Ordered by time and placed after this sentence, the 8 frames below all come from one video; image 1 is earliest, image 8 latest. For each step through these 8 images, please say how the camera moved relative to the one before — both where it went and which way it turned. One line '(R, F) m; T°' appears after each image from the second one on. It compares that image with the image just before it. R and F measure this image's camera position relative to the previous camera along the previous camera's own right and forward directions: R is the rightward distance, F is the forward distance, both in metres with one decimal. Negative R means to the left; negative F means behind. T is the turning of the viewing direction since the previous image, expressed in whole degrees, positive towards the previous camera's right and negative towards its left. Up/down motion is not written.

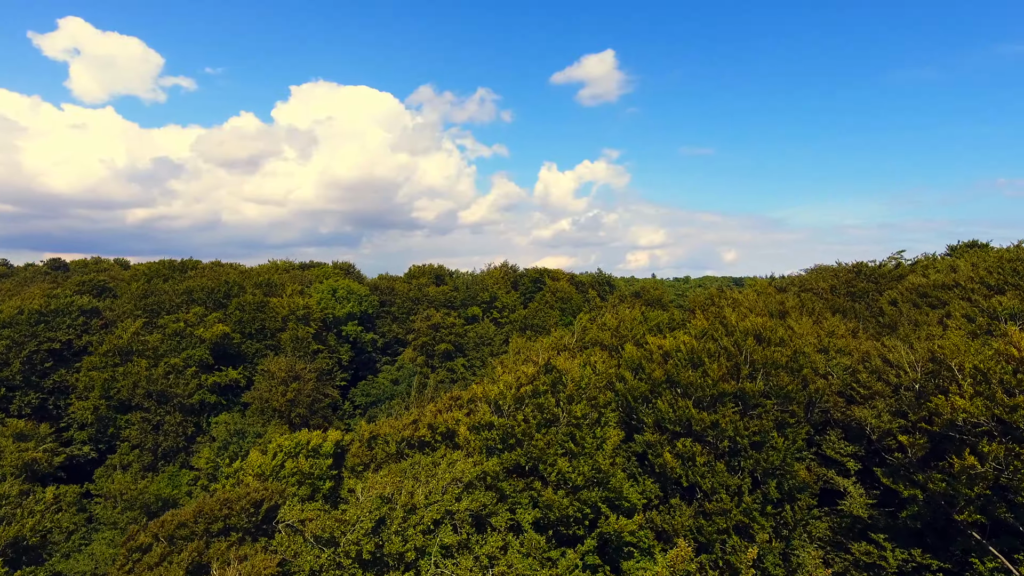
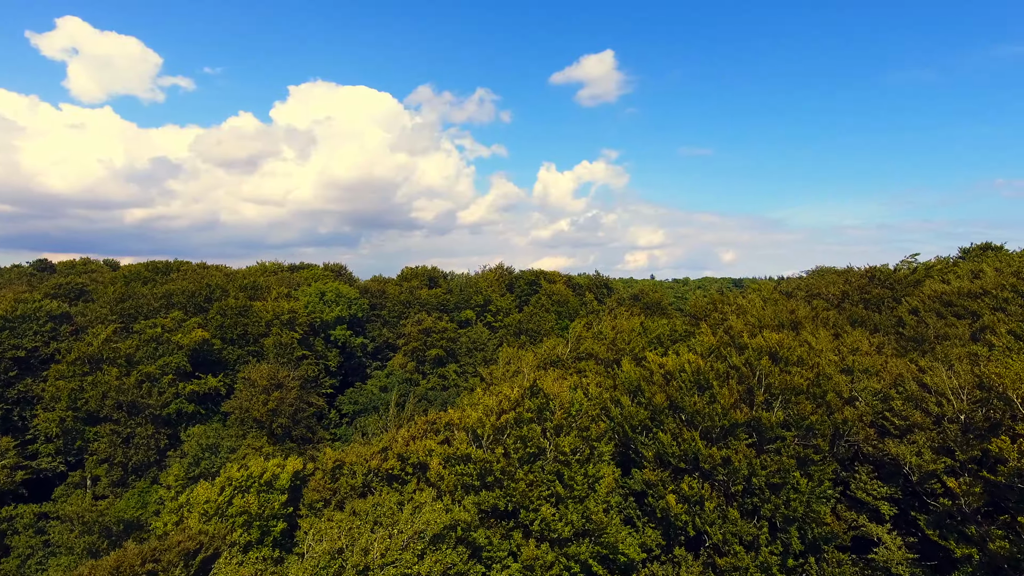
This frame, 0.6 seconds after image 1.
(+0.6, +2.1) m; 0°
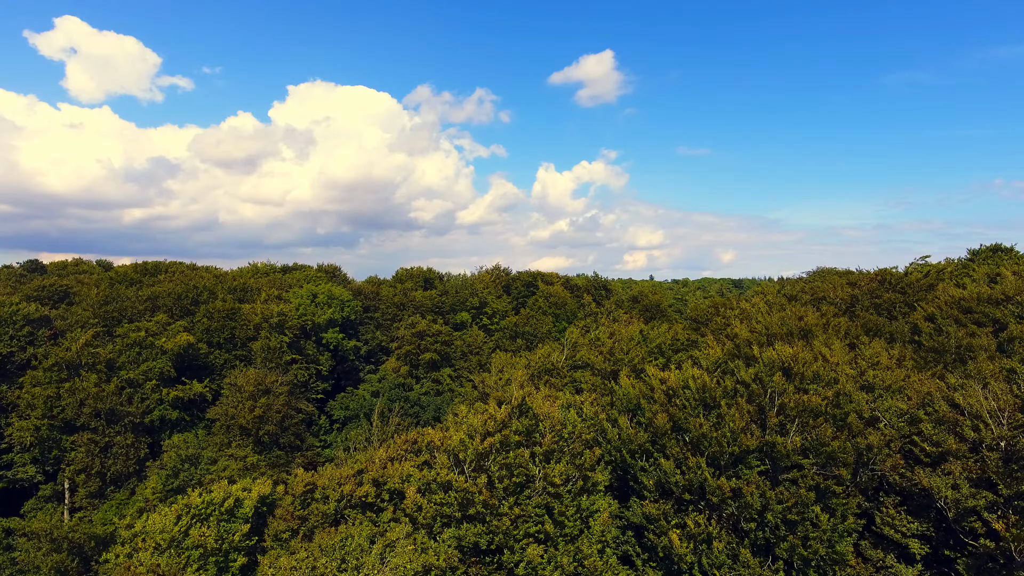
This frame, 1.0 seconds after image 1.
(+0.4, +1.4) m; 0°
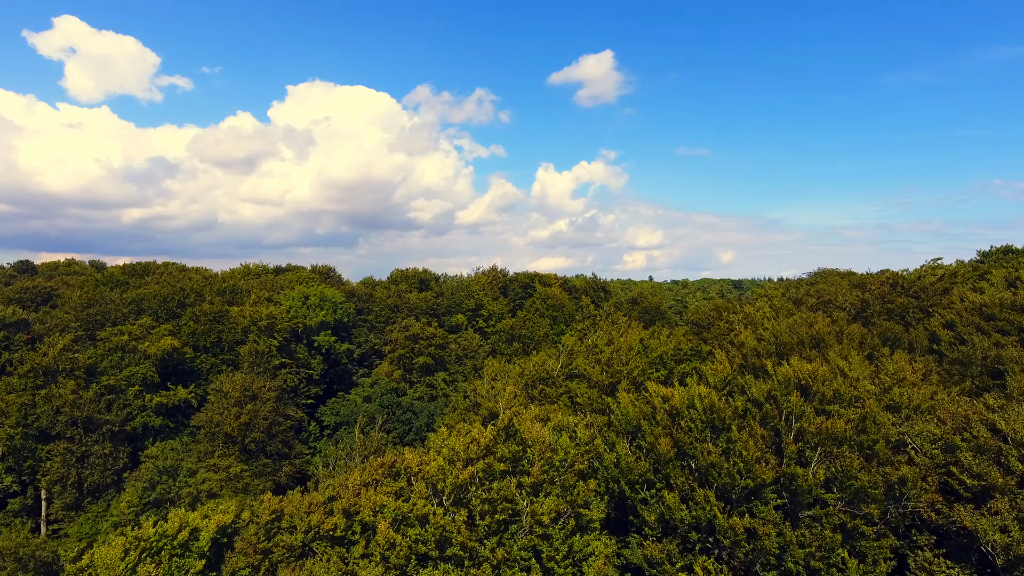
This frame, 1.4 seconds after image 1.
(+0.4, +1.4) m; 0°
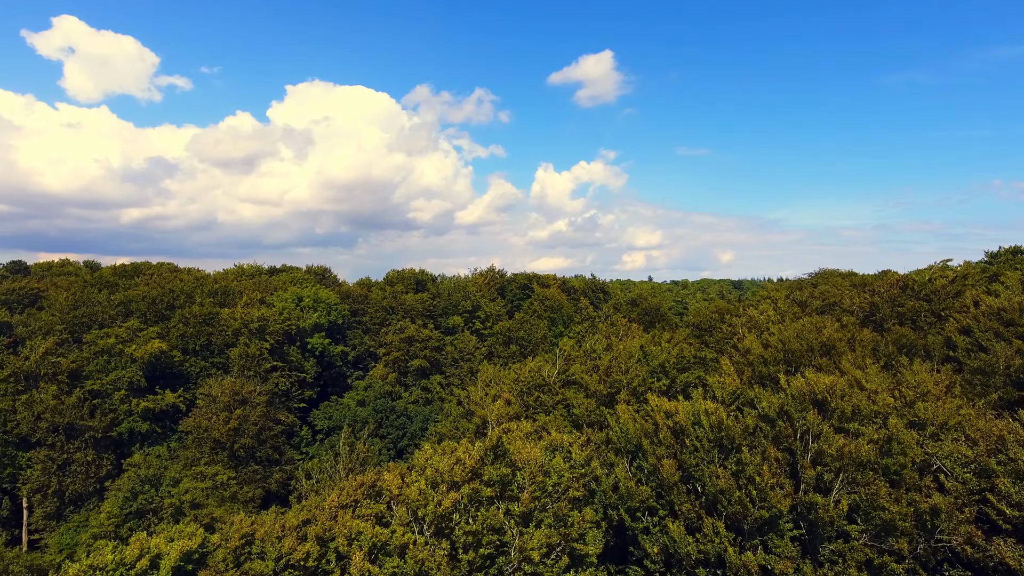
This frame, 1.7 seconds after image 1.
(+0.3, +1.1) m; 0°
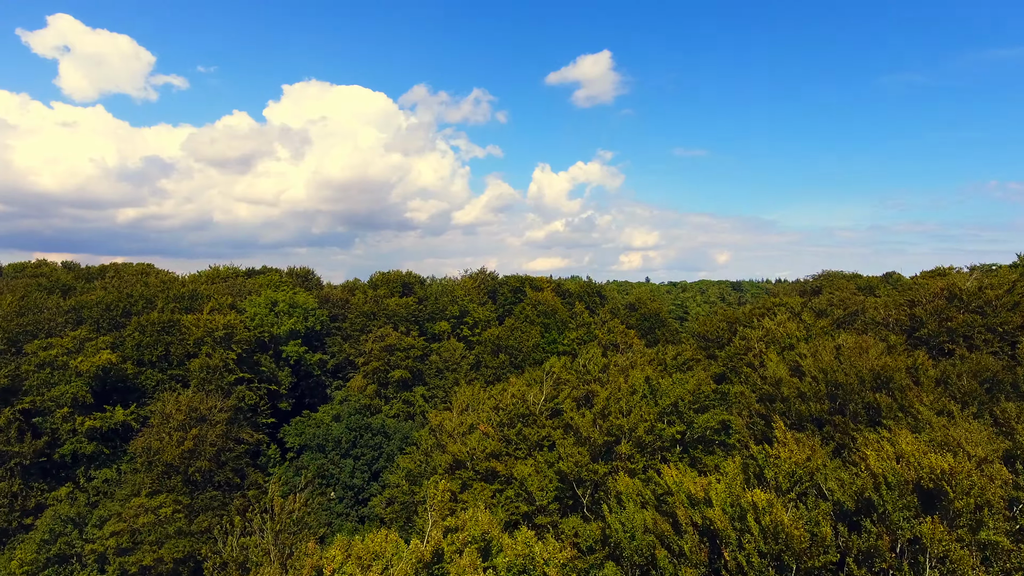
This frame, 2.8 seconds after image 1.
(+0.8, +3.9) m; 0°
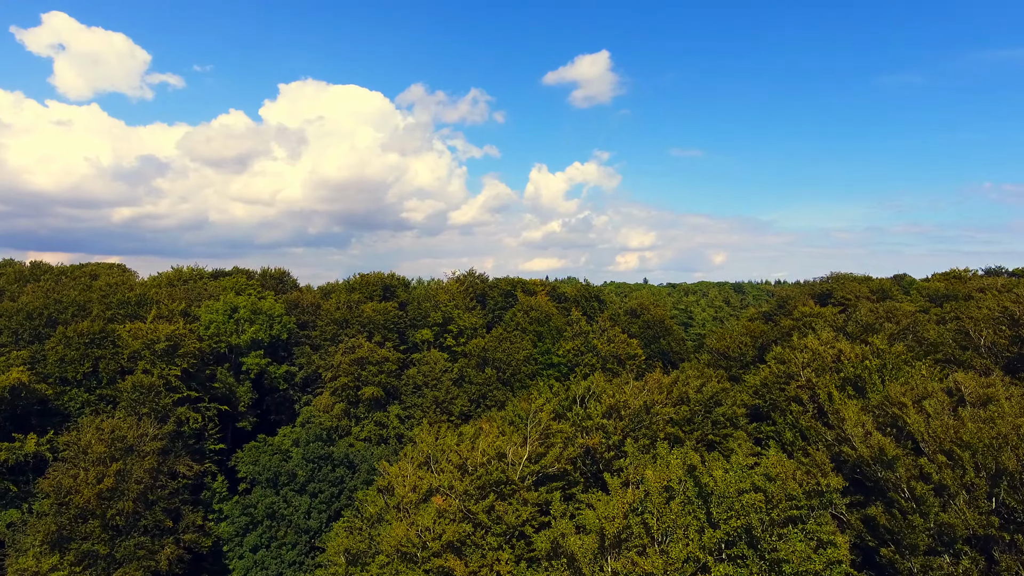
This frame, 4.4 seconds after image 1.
(+0.8, +5.8) m; 0°
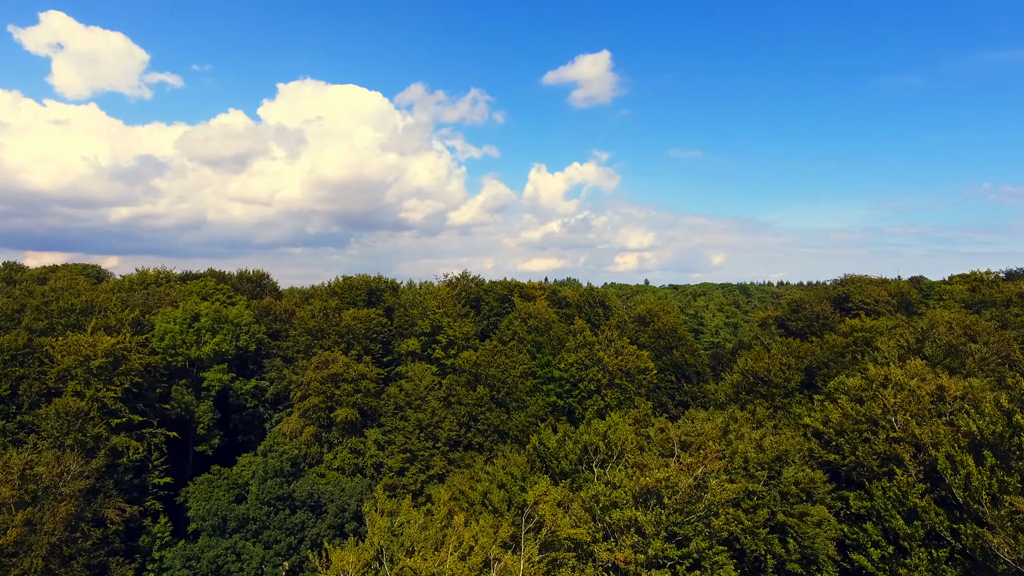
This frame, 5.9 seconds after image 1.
(+0.3, +5.4) m; 0°
